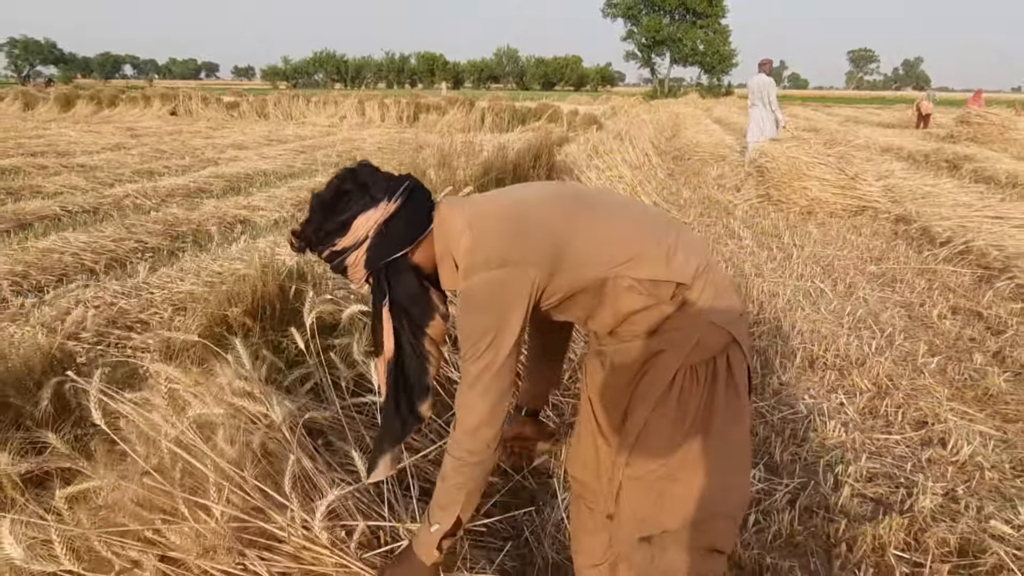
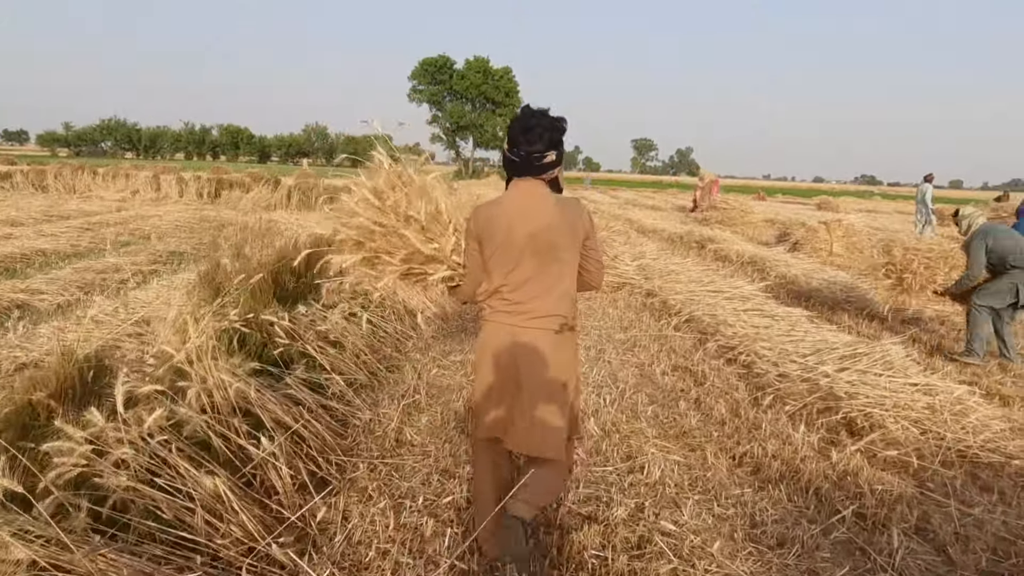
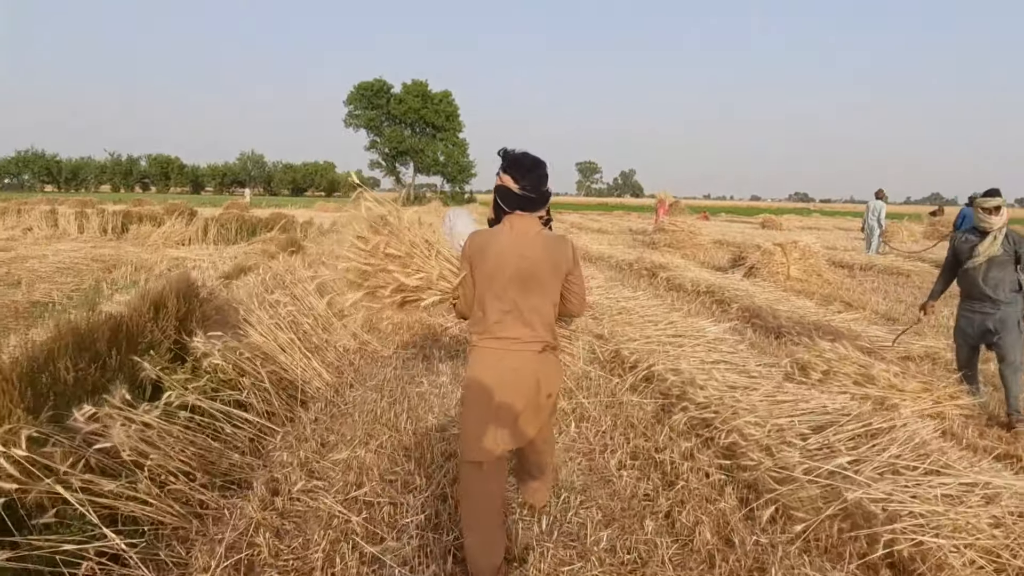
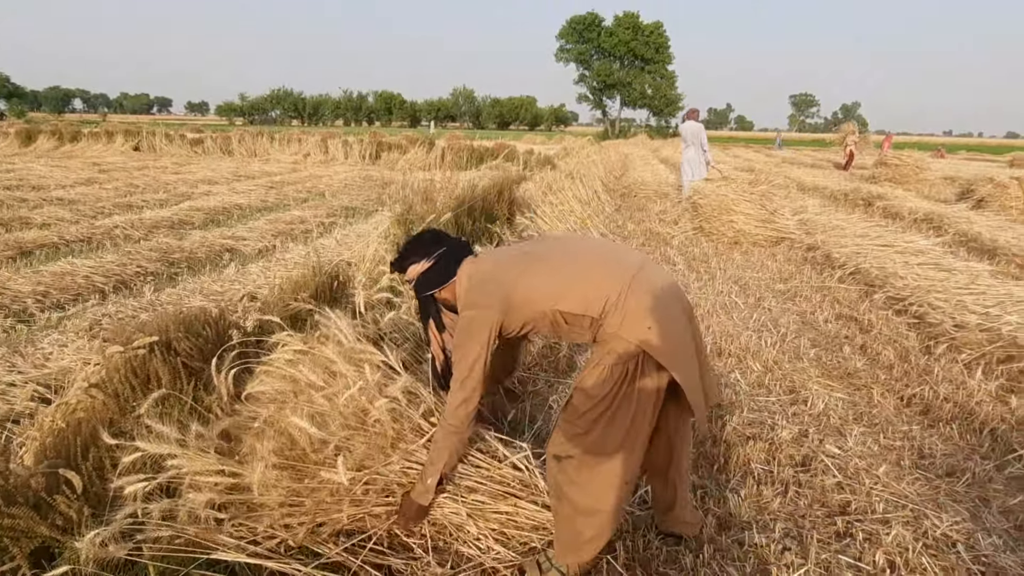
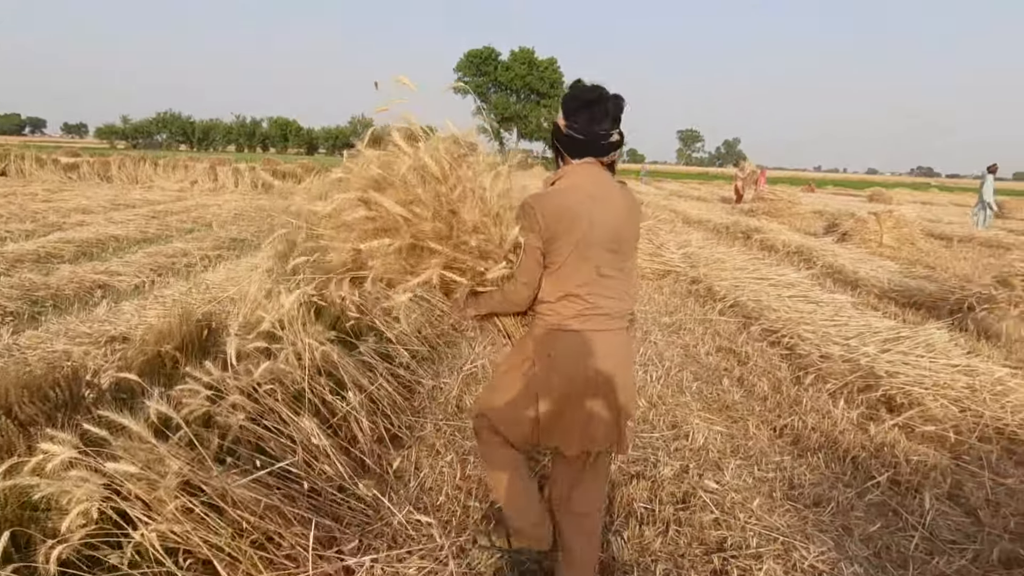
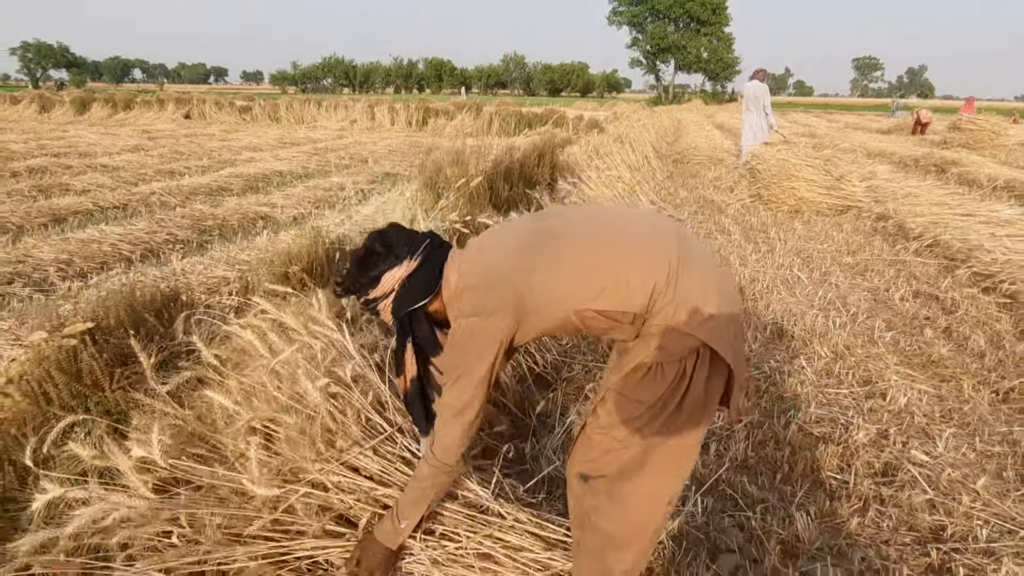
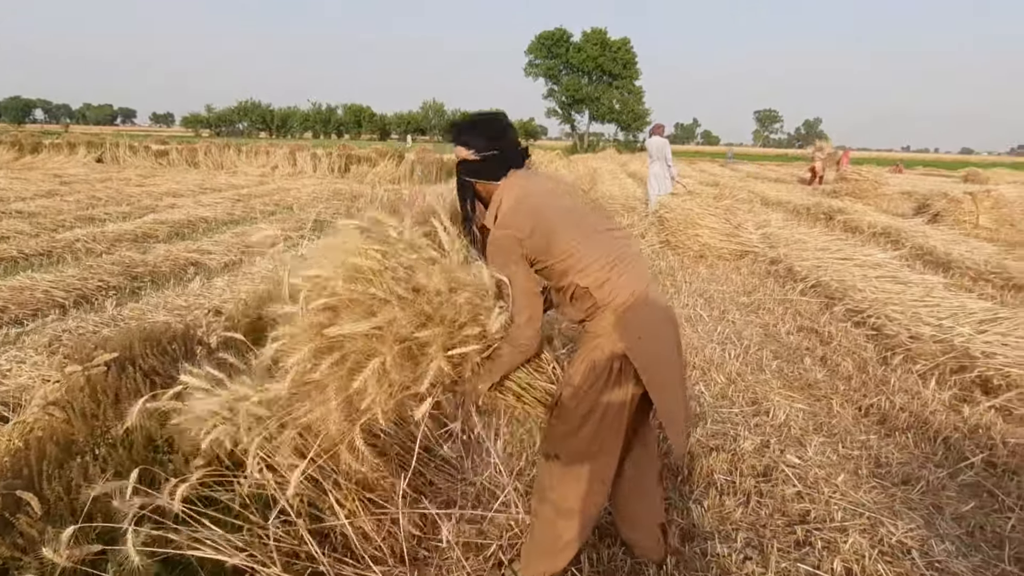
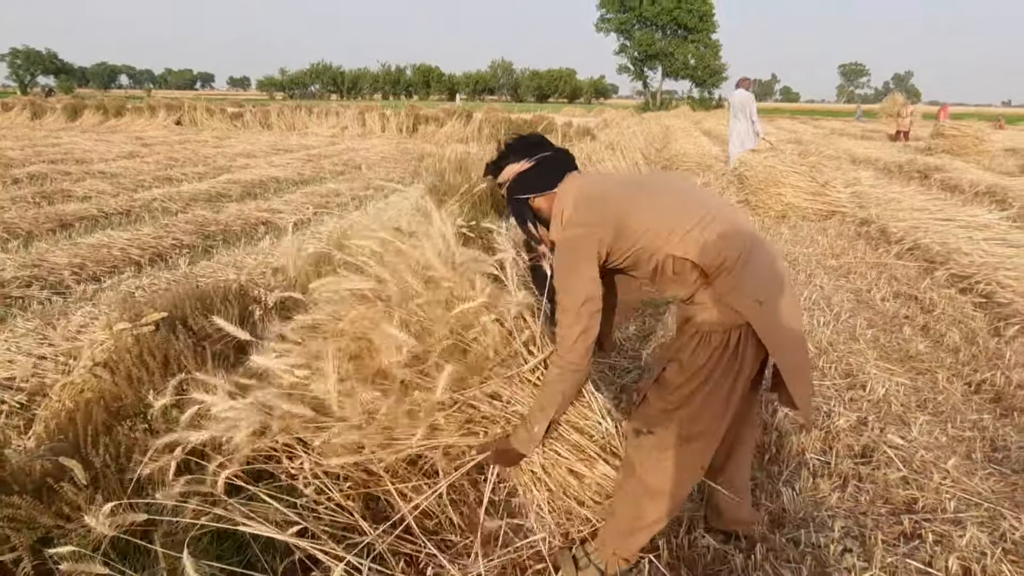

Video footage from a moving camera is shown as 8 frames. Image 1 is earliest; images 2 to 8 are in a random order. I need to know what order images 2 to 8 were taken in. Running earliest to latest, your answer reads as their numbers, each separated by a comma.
6, 8, 4, 7, 5, 2, 3
